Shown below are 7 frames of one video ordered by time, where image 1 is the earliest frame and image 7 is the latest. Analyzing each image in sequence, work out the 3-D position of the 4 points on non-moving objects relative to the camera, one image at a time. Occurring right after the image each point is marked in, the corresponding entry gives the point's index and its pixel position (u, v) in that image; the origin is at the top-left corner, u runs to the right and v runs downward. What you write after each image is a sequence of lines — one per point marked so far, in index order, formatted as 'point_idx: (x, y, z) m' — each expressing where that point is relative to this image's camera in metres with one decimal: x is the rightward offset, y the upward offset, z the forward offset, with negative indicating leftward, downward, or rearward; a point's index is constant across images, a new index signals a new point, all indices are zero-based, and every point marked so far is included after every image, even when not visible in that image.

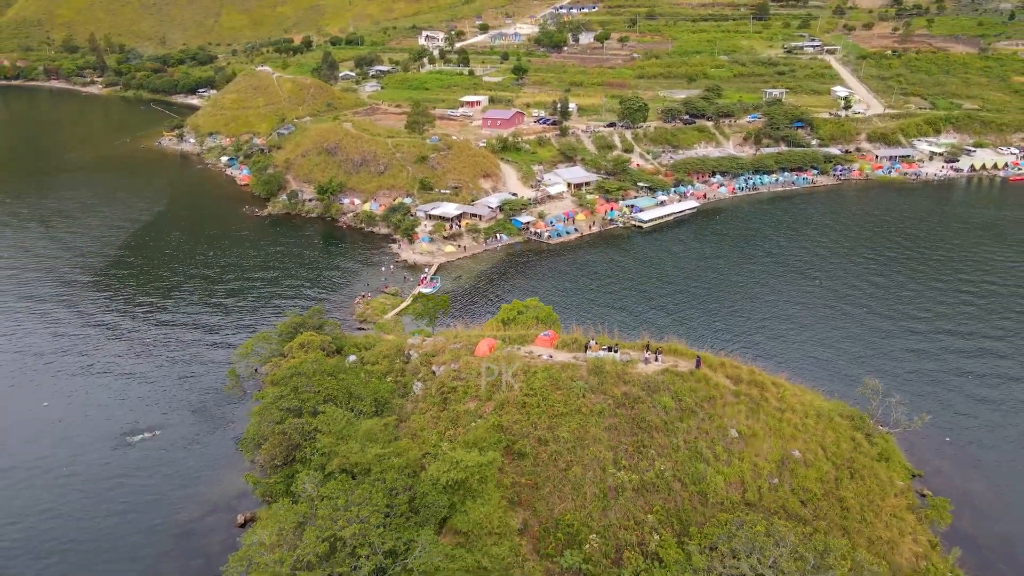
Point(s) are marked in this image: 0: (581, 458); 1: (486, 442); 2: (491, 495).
0: (+1.9, -4.5, +19.0) m
1: (-0.7, -4.2, +19.3) m
2: (-0.5, -5.3, +18.3) m
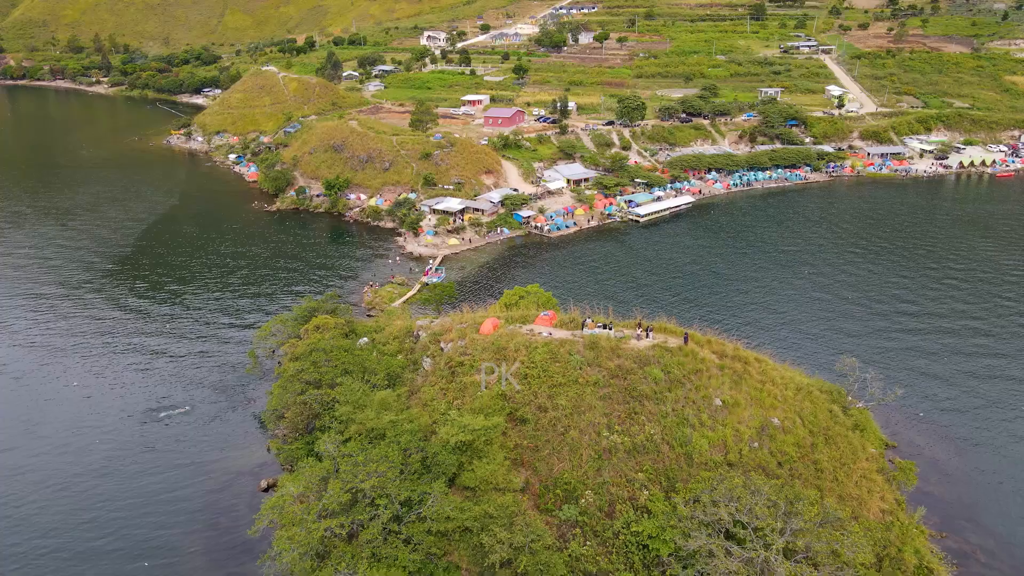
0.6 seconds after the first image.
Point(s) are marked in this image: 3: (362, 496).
0: (+1.9, -3.9, +20.8) m
1: (-0.6, -3.6, +21.2) m
2: (-0.5, -4.7, +20.1) m
3: (-4.0, -5.5, +18.8) m
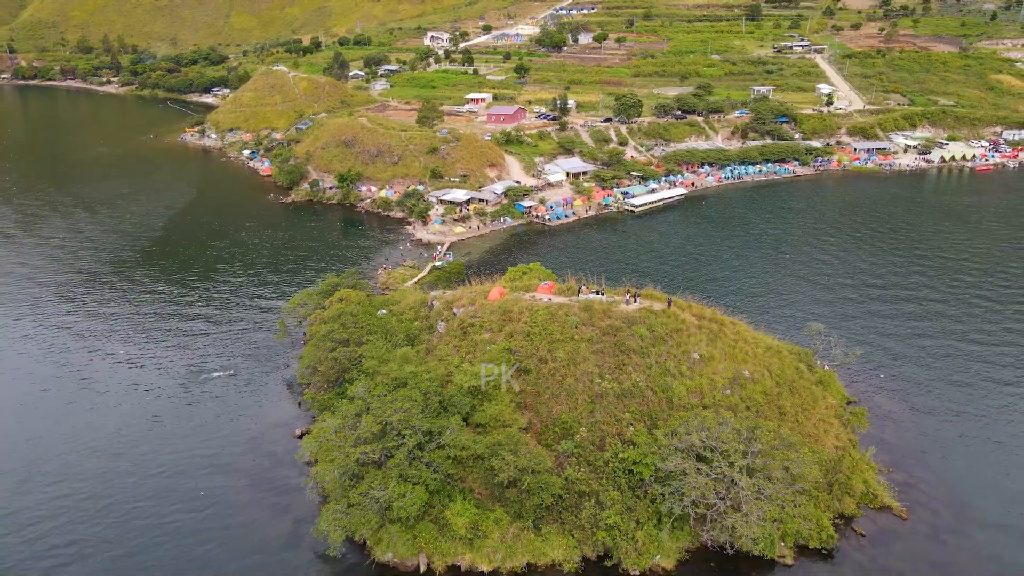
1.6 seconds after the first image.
0: (+2.1, -2.8, +24.1) m
1: (-0.5, -2.5, +24.5) m
2: (-0.3, -3.6, +23.4) m
3: (-3.8, -4.4, +22.1) m
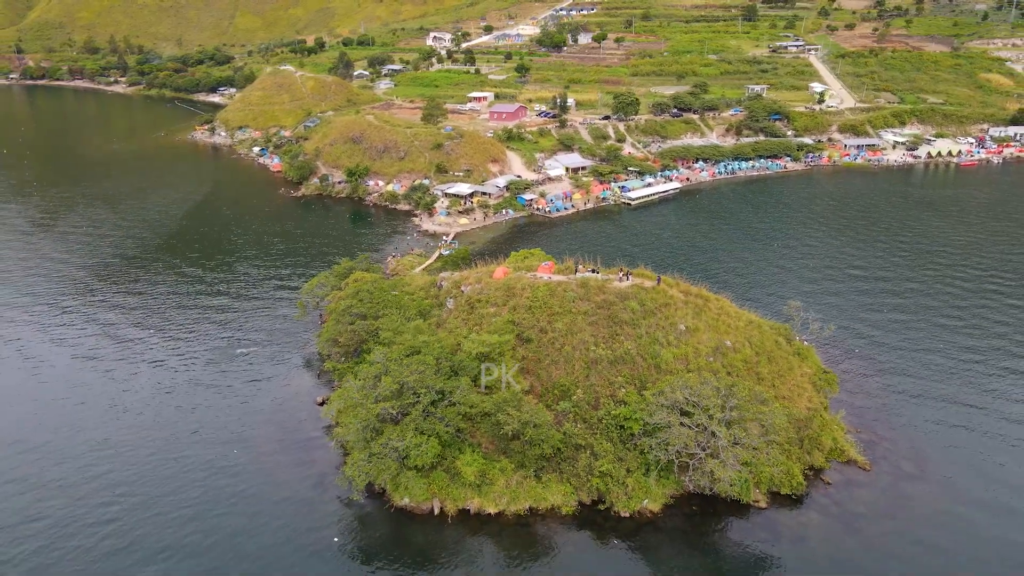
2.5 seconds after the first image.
0: (+2.2, -2.0, +26.6) m
1: (-0.3, -1.7, +27.0) m
2: (-0.2, -2.8, +25.9) m
3: (-3.7, -3.5, +24.6) m
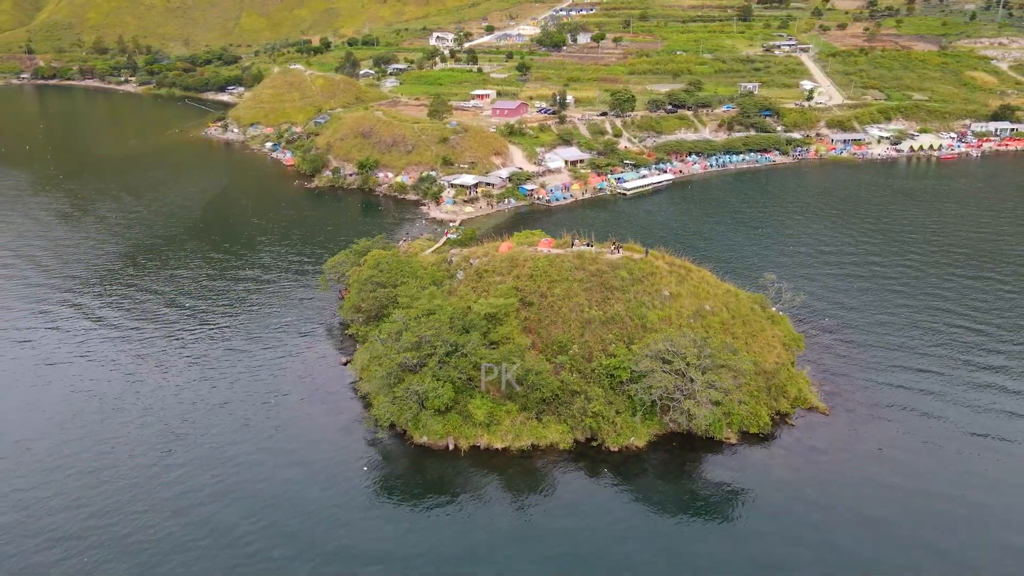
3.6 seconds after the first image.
0: (+2.4, -0.7, +30.2) m
1: (-0.2, -0.4, +30.6) m
2: (0.0, -1.5, +29.5) m
3: (-3.5, -2.2, +28.2) m
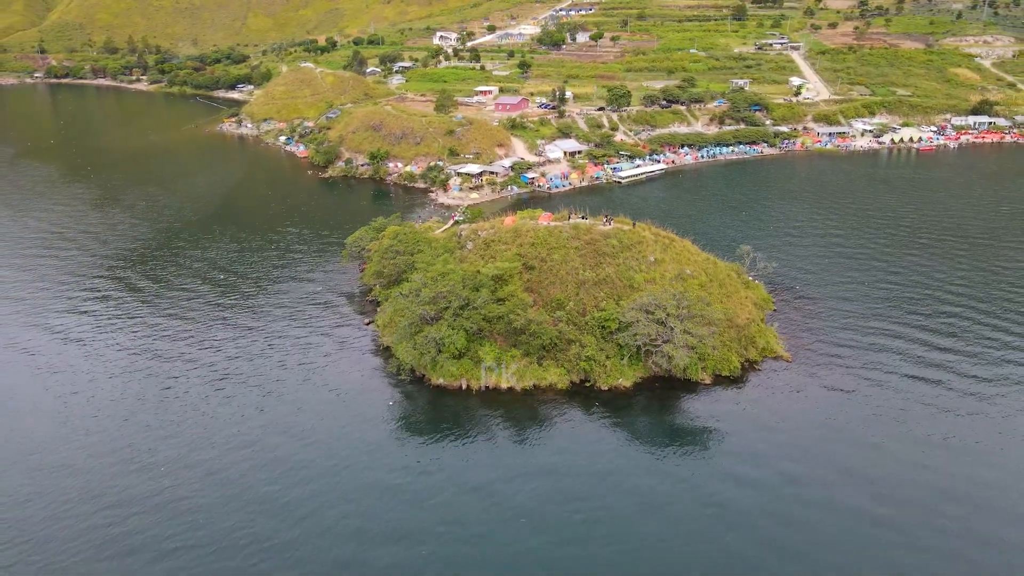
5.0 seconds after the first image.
0: (+2.6, +1.0, +34.5) m
1: (0.0, +1.3, +34.9) m
2: (+0.2, +0.2, +33.8) m
3: (-3.3, -0.5, +32.5) m
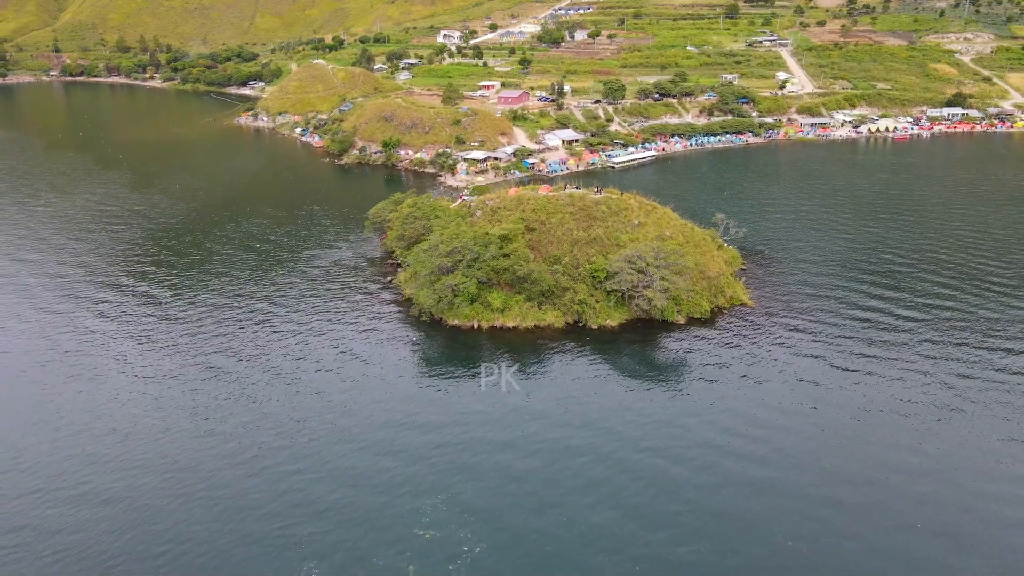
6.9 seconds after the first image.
0: (+2.8, +3.3, +40.2) m
1: (+0.2, +3.6, +40.6) m
2: (+0.4, +2.5, +39.5) m
3: (-3.1, +1.8, +38.2) m
